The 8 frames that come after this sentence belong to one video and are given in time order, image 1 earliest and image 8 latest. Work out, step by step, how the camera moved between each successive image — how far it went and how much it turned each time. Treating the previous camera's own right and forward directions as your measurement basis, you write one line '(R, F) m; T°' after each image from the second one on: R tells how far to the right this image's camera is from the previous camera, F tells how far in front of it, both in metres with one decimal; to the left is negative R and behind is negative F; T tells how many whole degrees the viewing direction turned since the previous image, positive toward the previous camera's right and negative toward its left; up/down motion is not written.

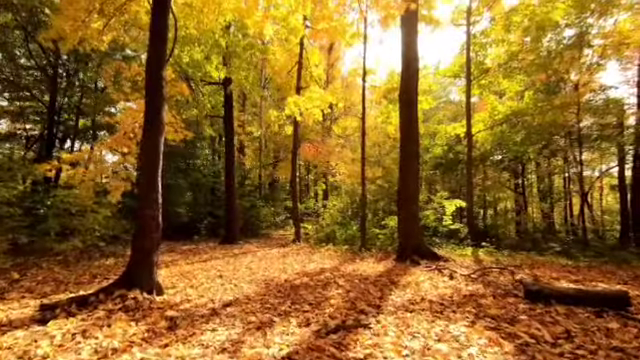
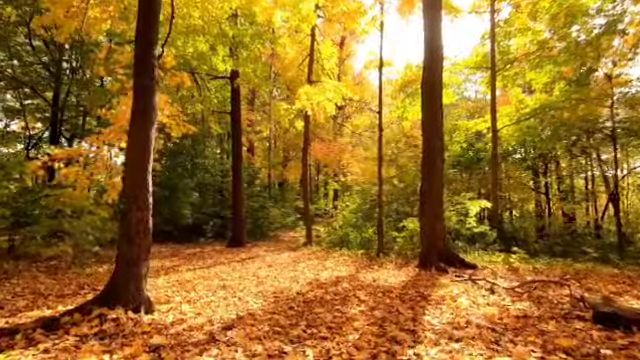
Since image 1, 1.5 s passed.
(-0.2, +1.0) m; -2°
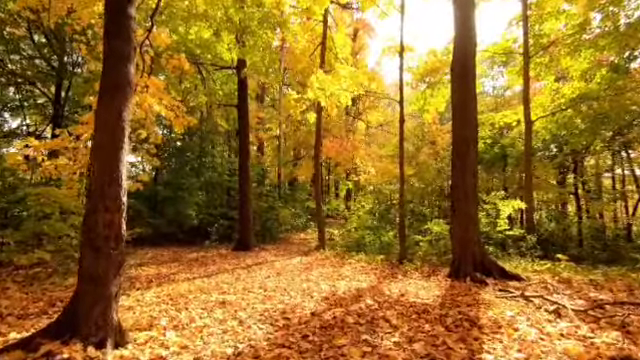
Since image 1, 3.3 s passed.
(-0.2, +1.2) m; -2°
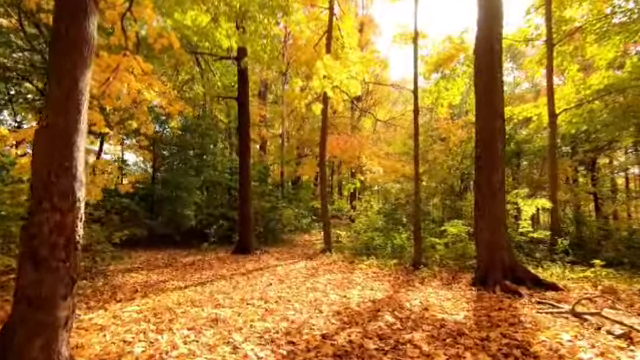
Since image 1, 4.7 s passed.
(-0.1, +1.0) m; -1°
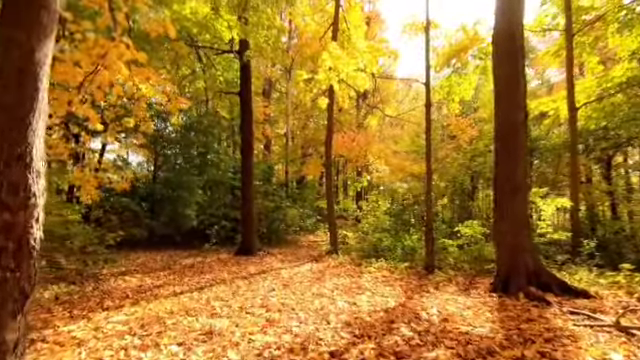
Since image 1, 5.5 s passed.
(0.0, +0.6) m; -1°
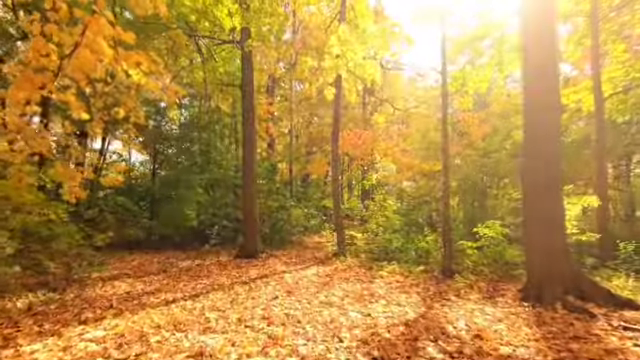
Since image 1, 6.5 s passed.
(-0.1, +0.7) m; -1°
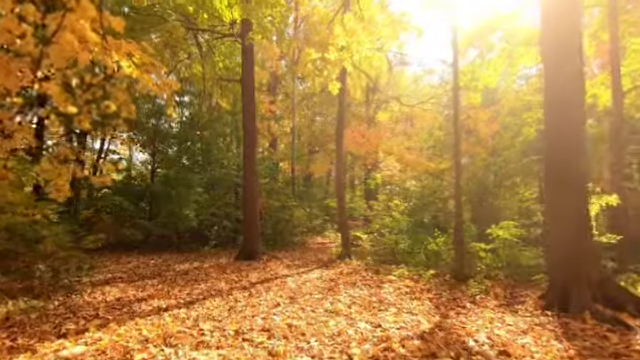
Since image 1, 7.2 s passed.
(0.0, +0.5) m; 0°
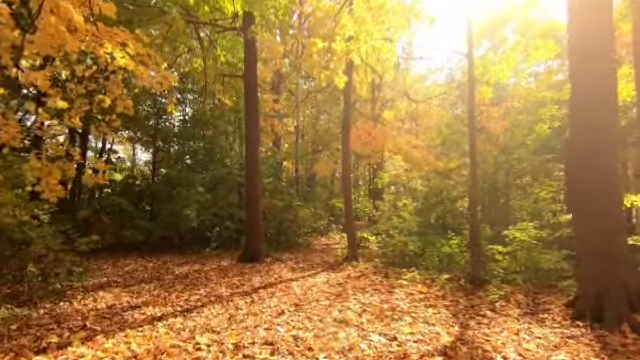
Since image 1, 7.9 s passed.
(-0.1, +0.5) m; -1°
